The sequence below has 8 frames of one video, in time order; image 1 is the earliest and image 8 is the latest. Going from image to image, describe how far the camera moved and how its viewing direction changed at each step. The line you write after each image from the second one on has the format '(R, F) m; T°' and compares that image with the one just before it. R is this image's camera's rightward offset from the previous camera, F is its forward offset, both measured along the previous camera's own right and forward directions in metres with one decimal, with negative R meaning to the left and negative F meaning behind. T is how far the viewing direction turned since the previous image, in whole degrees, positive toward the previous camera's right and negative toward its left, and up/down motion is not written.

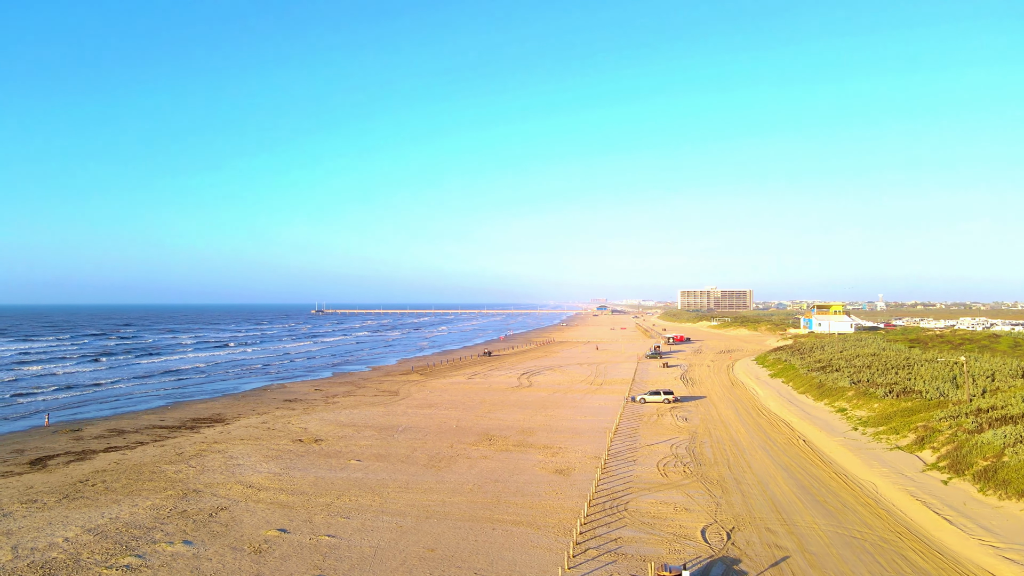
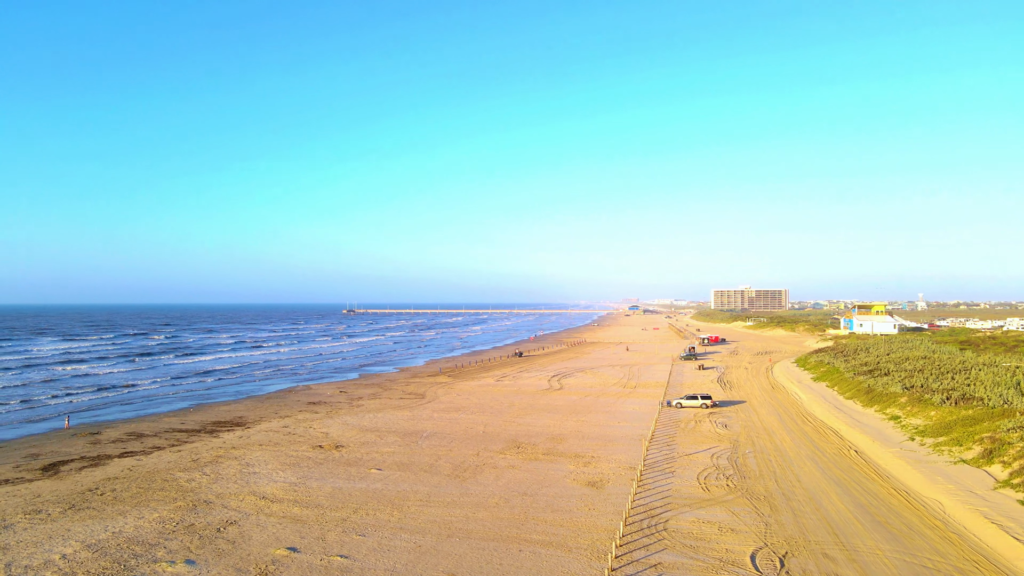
(0.0, +1.1) m; -3°
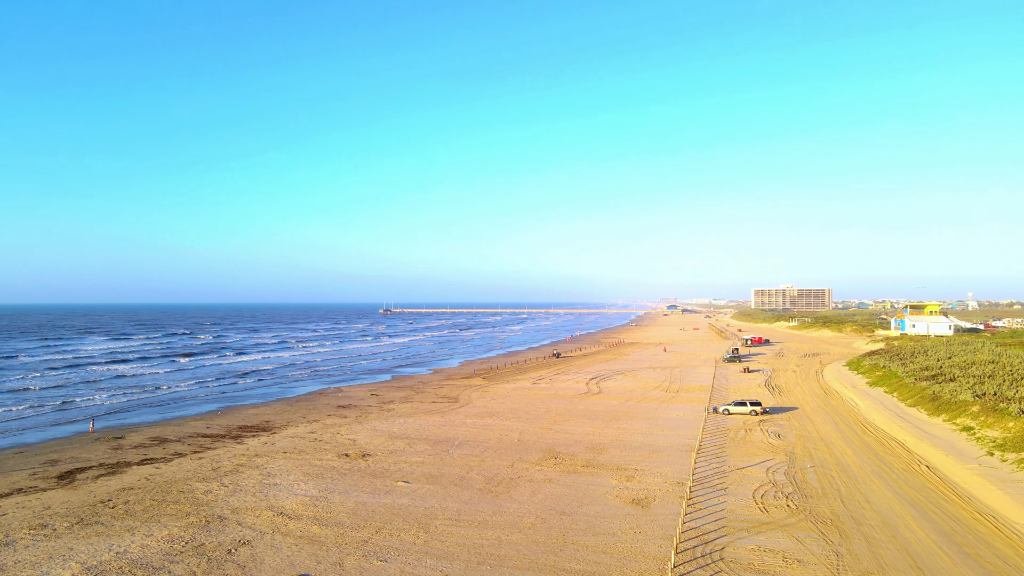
(-0.1, +1.3) m; -3°
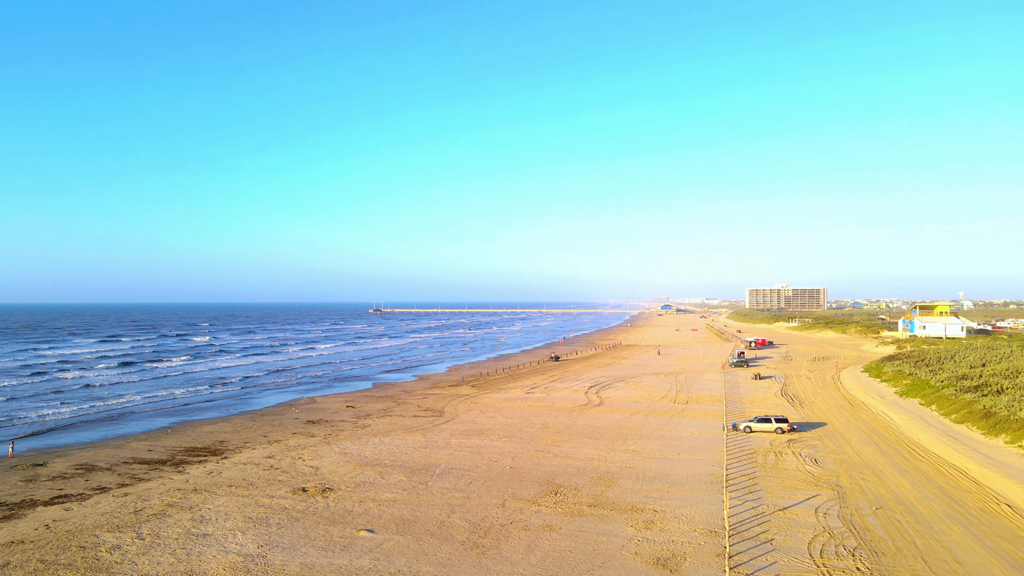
(0.0, +3.3) m; +1°
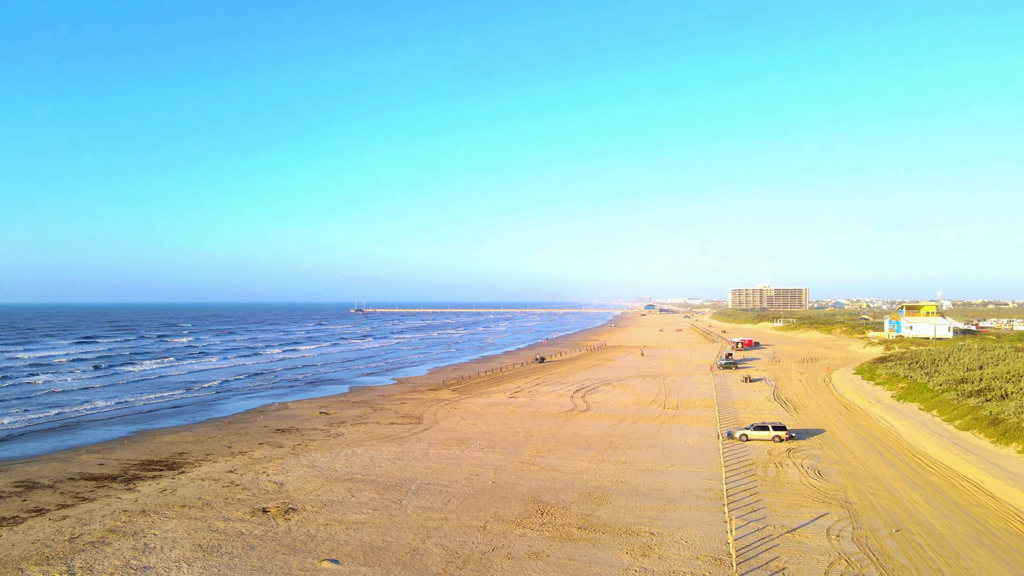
(0.0, +1.5) m; +2°
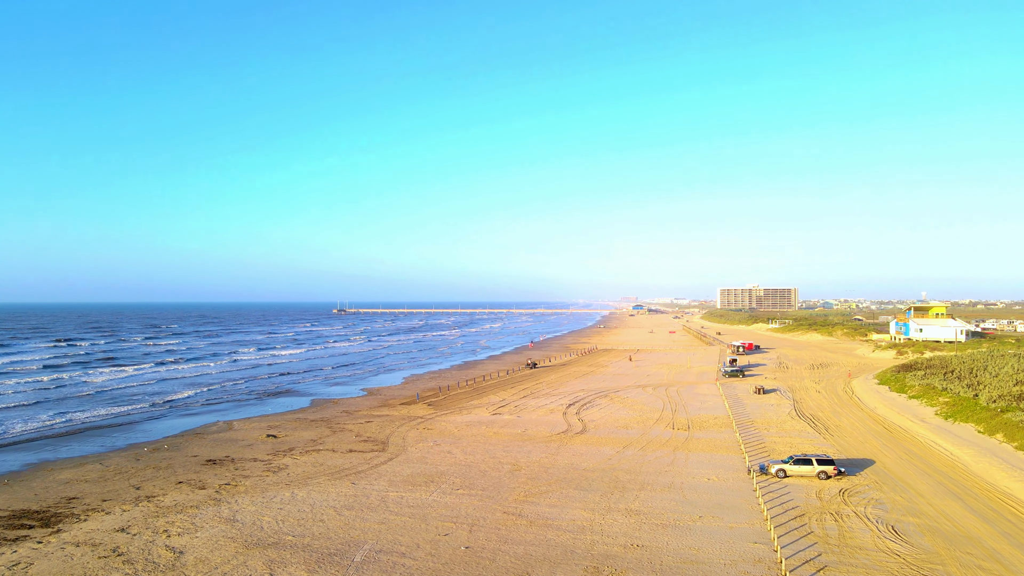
(+0.2, +4.4) m; +1°
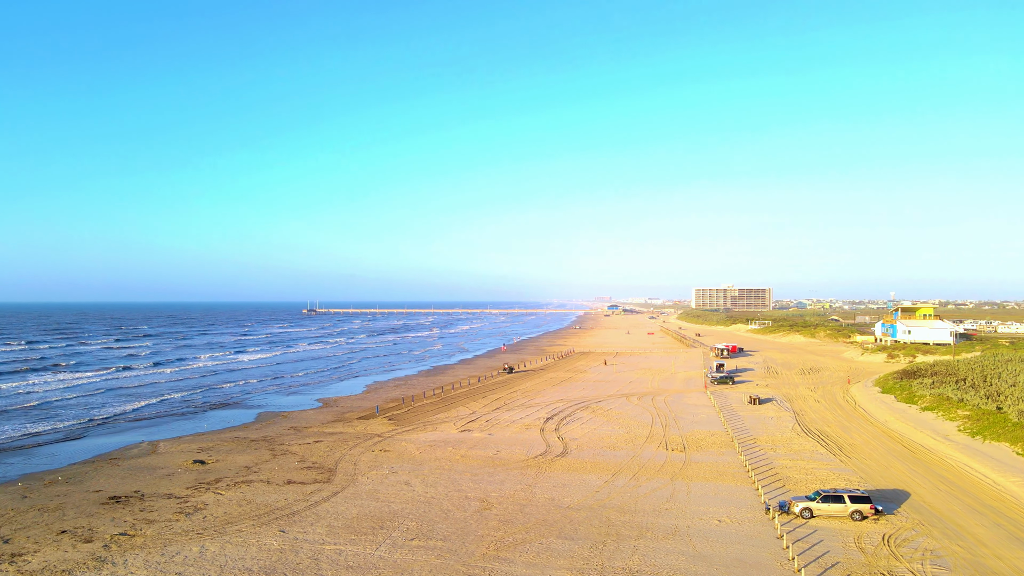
(+0.2, +3.4) m; +3°
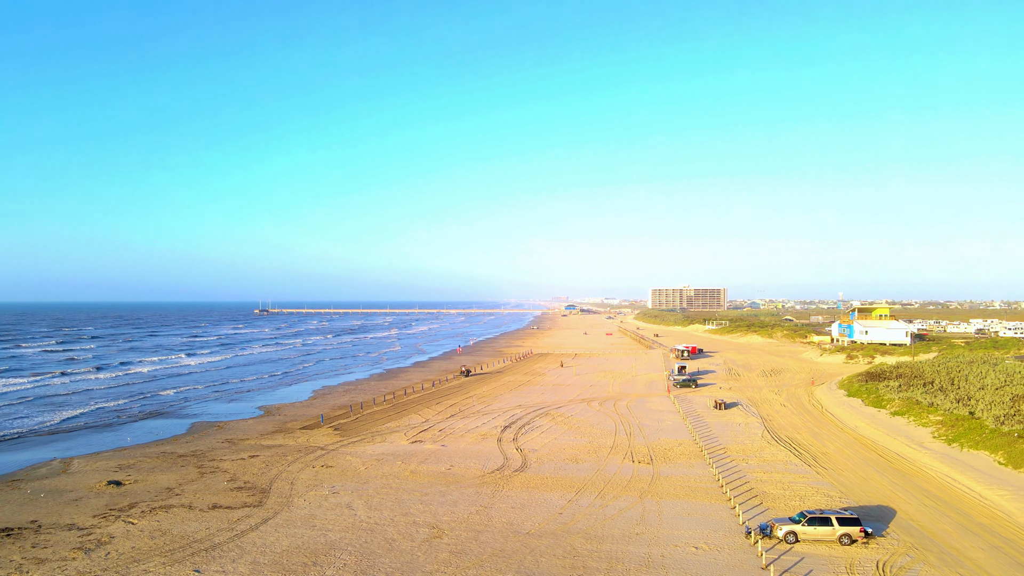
(+0.2, +1.8) m; +4°
